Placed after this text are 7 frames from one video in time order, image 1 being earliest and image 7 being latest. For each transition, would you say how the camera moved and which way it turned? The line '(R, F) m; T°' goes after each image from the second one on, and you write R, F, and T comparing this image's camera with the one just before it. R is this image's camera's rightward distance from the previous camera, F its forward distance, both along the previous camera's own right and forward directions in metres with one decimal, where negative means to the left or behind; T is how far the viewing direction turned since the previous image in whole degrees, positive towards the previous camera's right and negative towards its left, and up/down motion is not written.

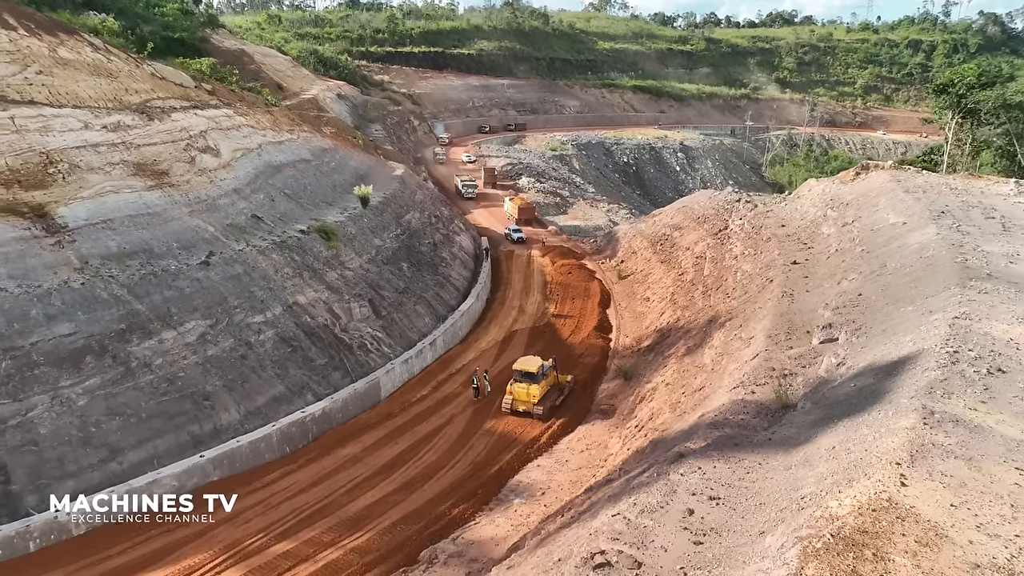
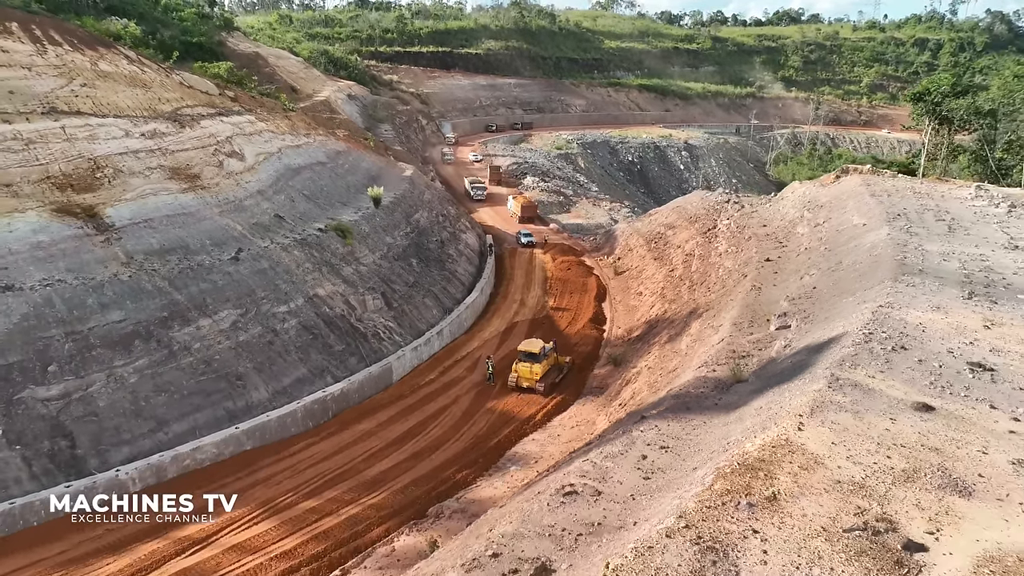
(+0.2, -1.7) m; -1°
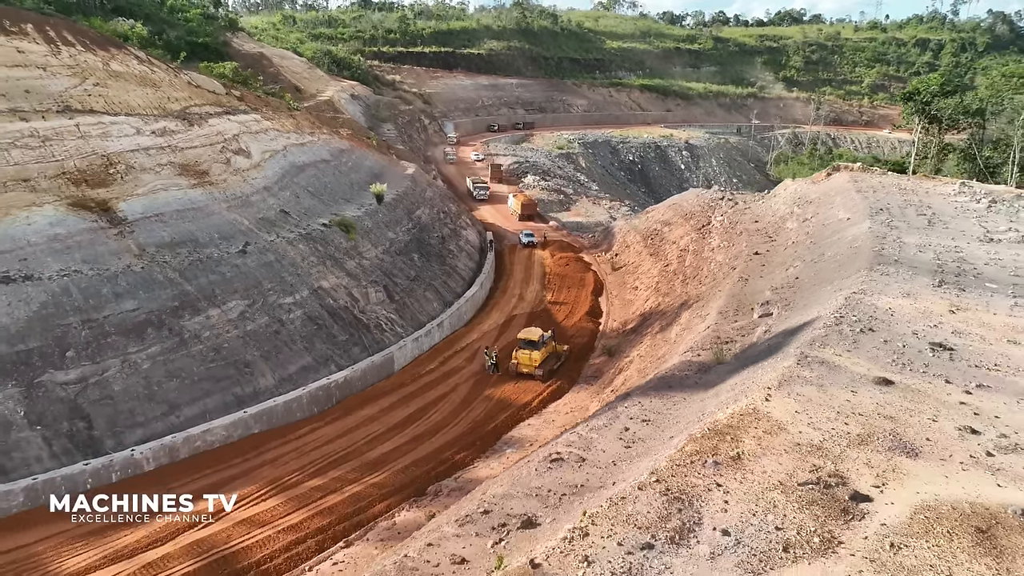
(+0.1, -0.7) m; 0°
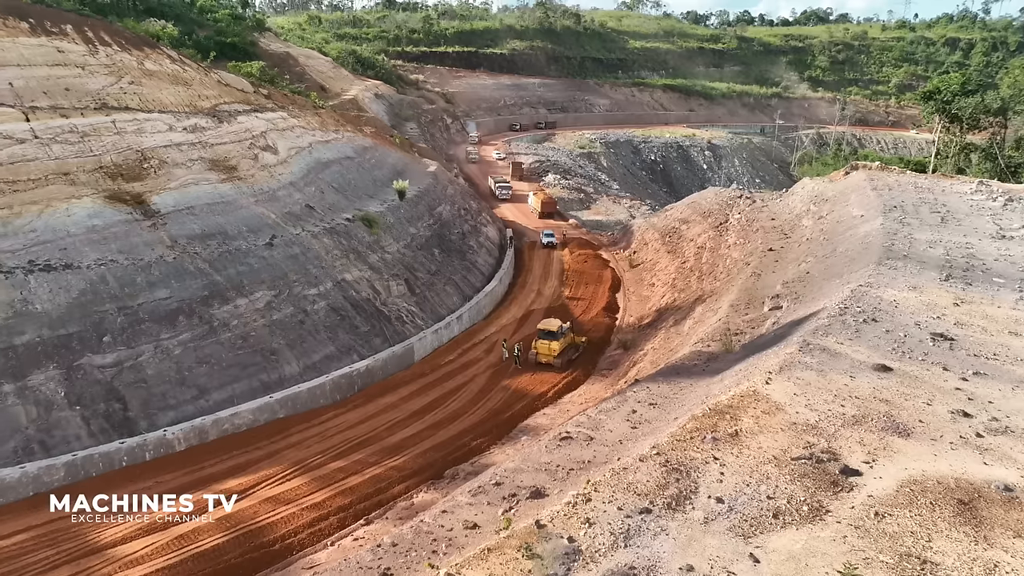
(+0.1, -0.5) m; -2°
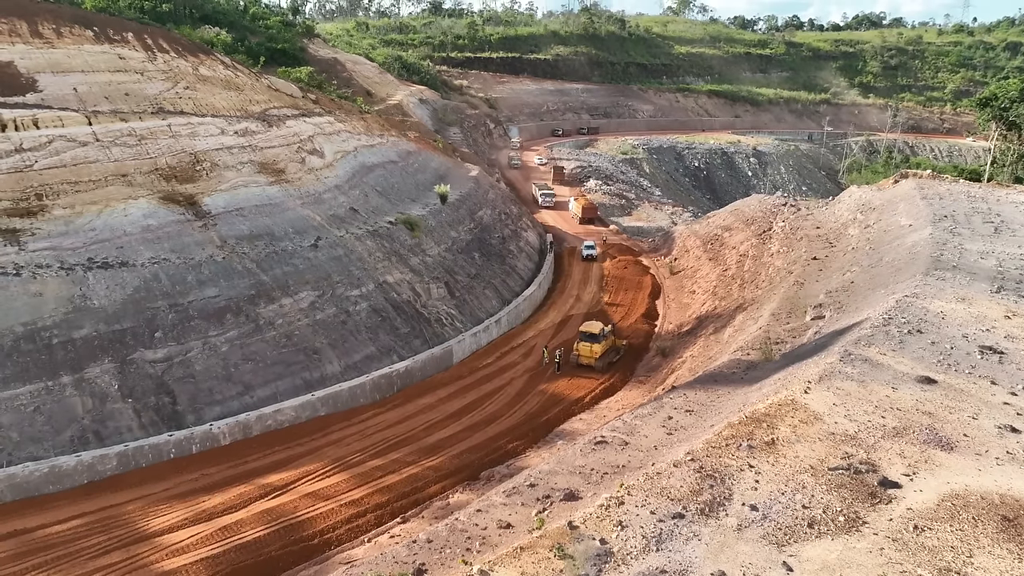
(0.0, -0.1) m; -3°
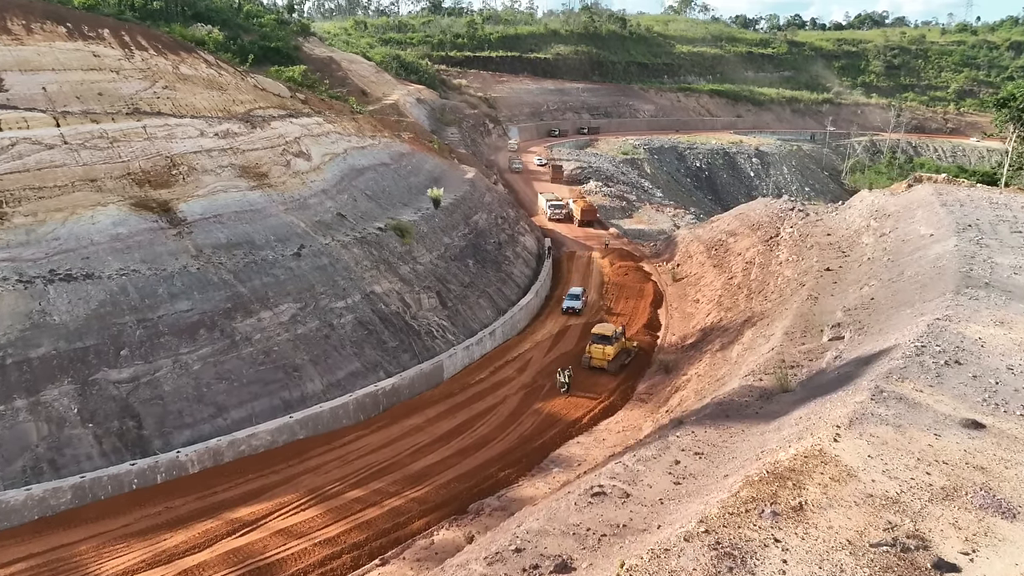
(+0.2, +1.1) m; 0°
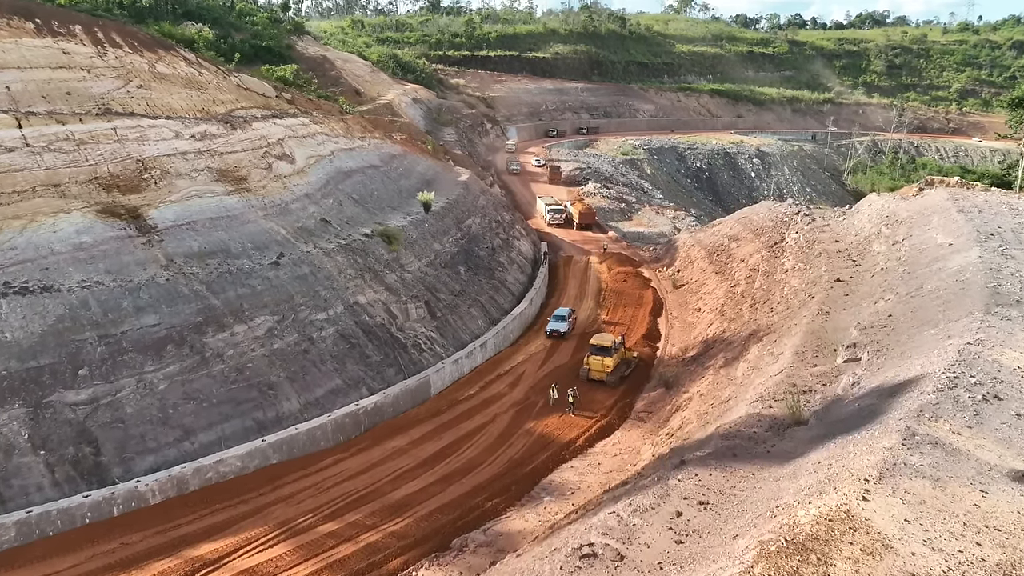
(+0.3, +1.0) m; 0°
